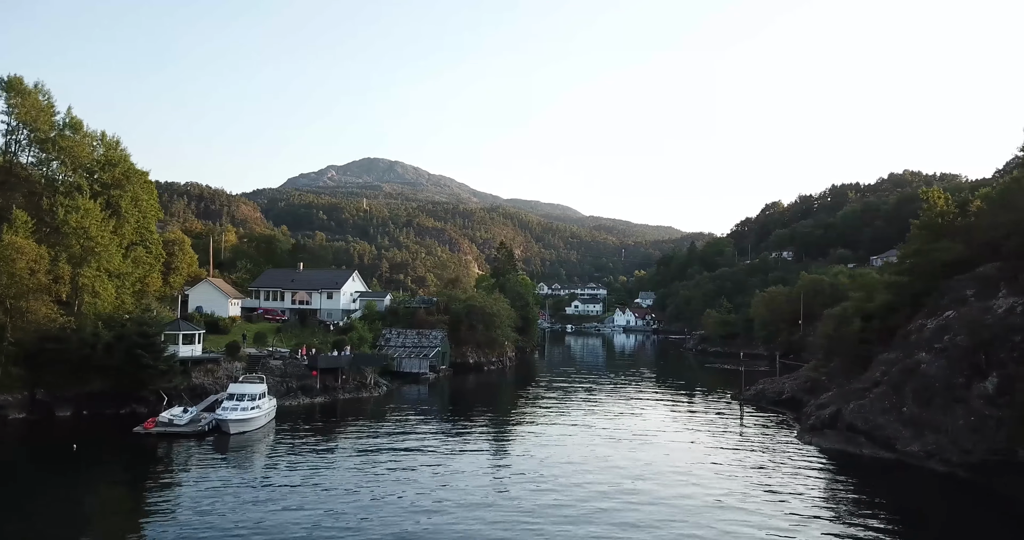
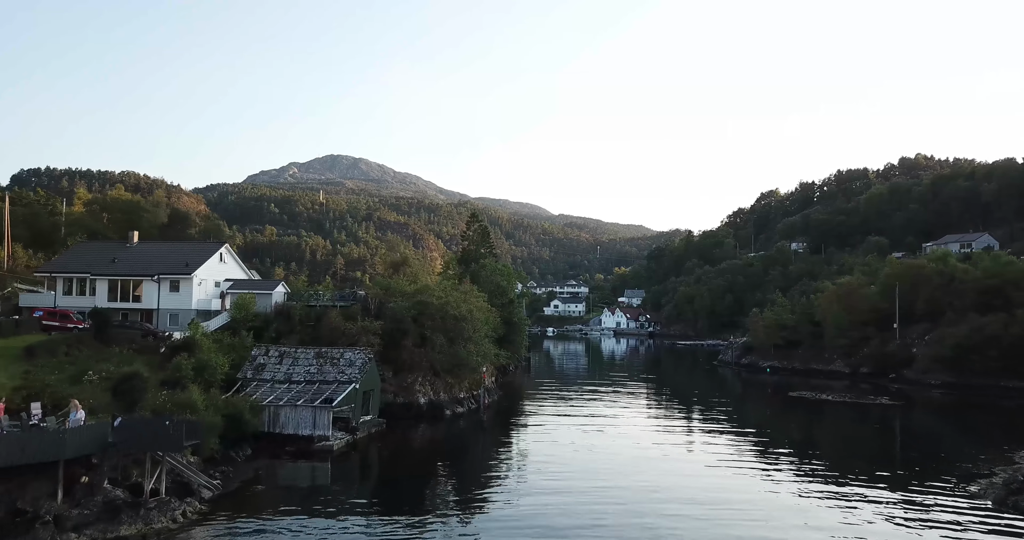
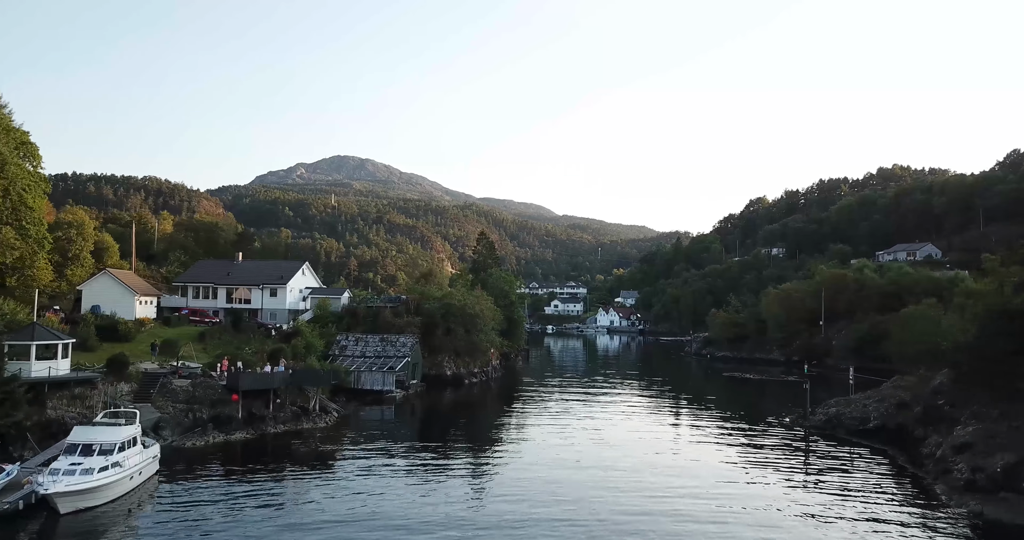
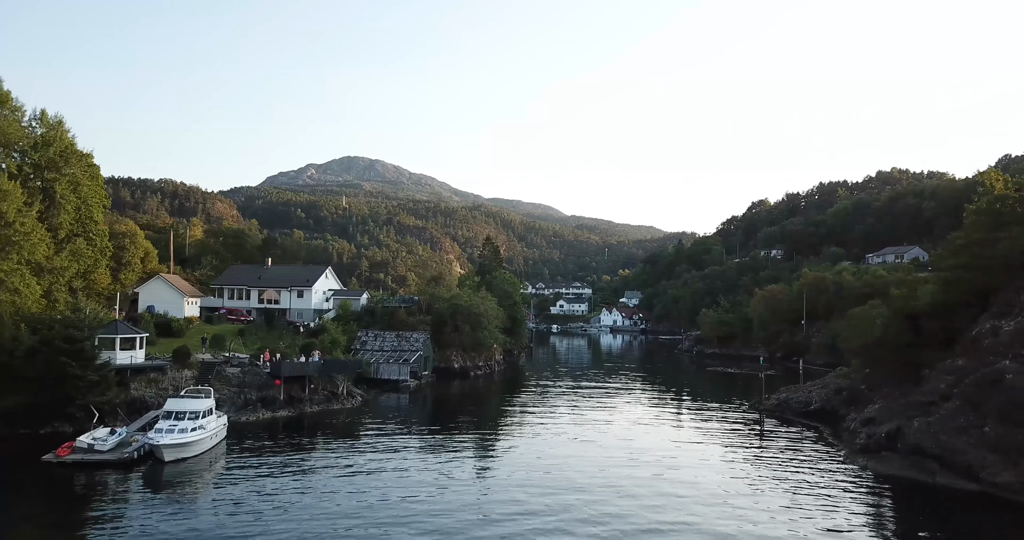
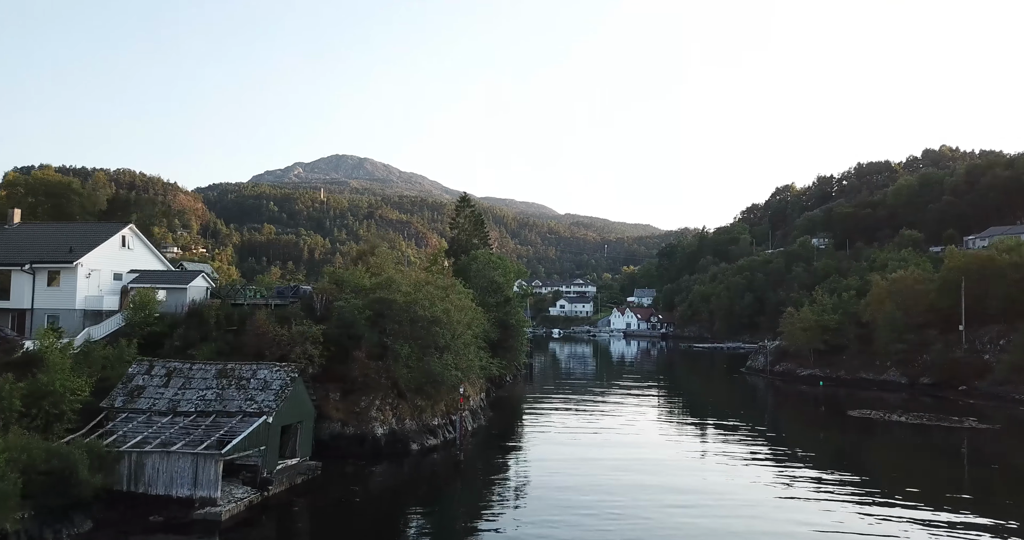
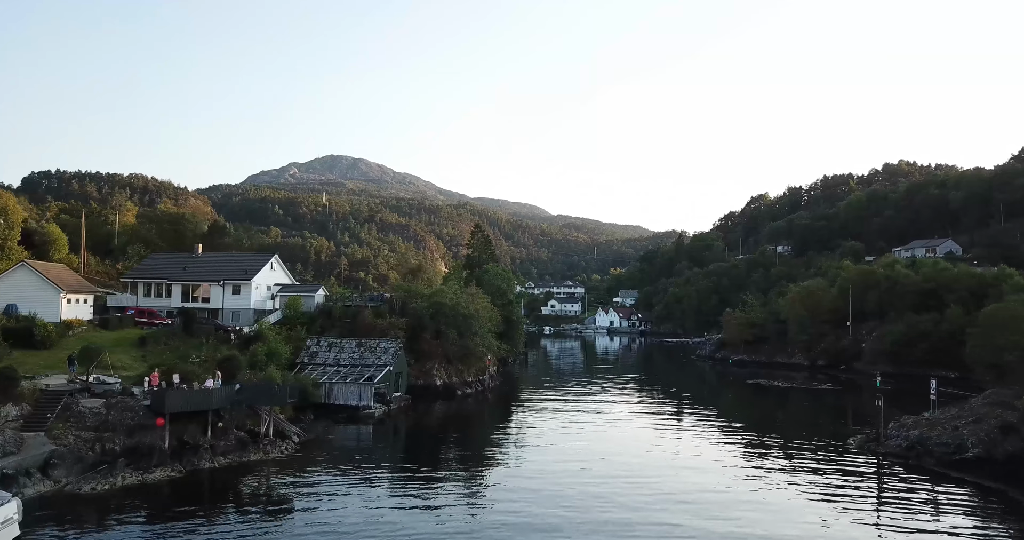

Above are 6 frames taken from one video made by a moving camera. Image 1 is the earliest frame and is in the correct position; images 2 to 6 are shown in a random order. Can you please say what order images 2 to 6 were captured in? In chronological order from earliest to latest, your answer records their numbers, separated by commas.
4, 3, 6, 2, 5
